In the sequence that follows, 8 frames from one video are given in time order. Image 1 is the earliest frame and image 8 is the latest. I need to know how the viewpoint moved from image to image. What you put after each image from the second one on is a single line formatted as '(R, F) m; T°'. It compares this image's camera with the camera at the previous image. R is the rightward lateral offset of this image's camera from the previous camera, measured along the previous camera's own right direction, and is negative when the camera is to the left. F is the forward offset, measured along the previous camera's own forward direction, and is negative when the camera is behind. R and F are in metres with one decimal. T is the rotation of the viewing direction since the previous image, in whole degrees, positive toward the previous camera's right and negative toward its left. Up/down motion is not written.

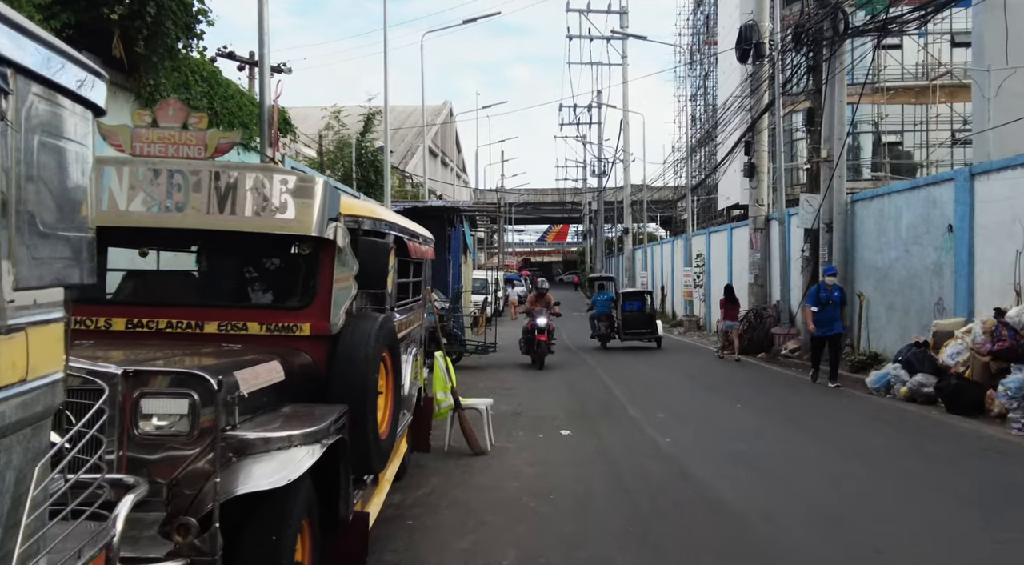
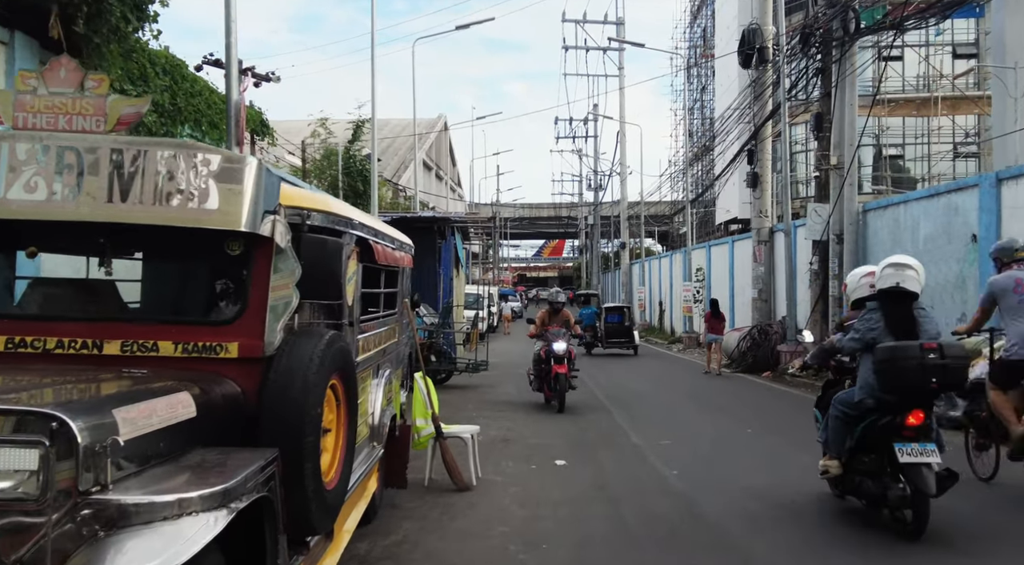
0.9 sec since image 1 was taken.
(+0.1, +0.9) m; 0°
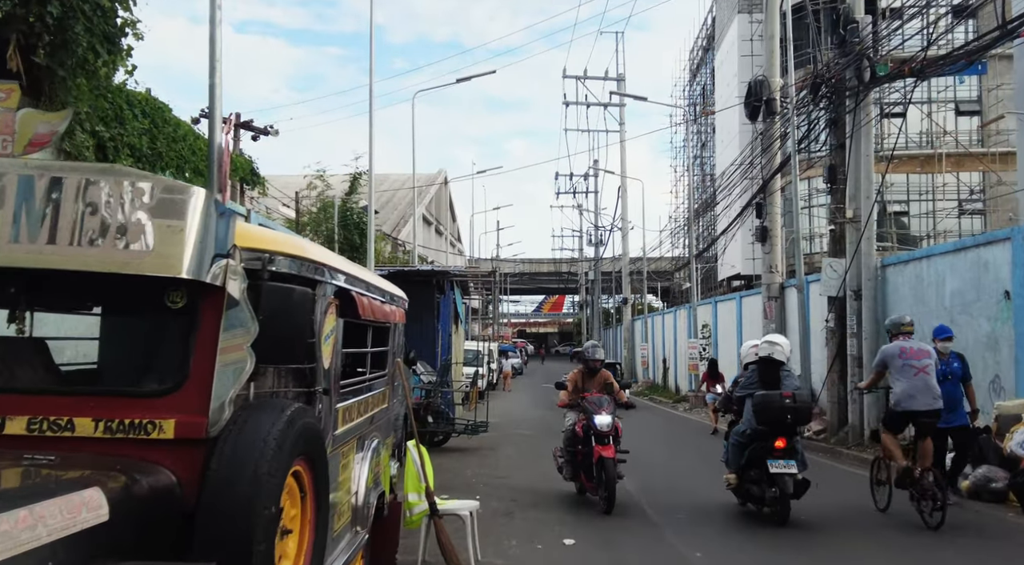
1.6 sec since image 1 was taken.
(0.0, +0.7) m; 0°
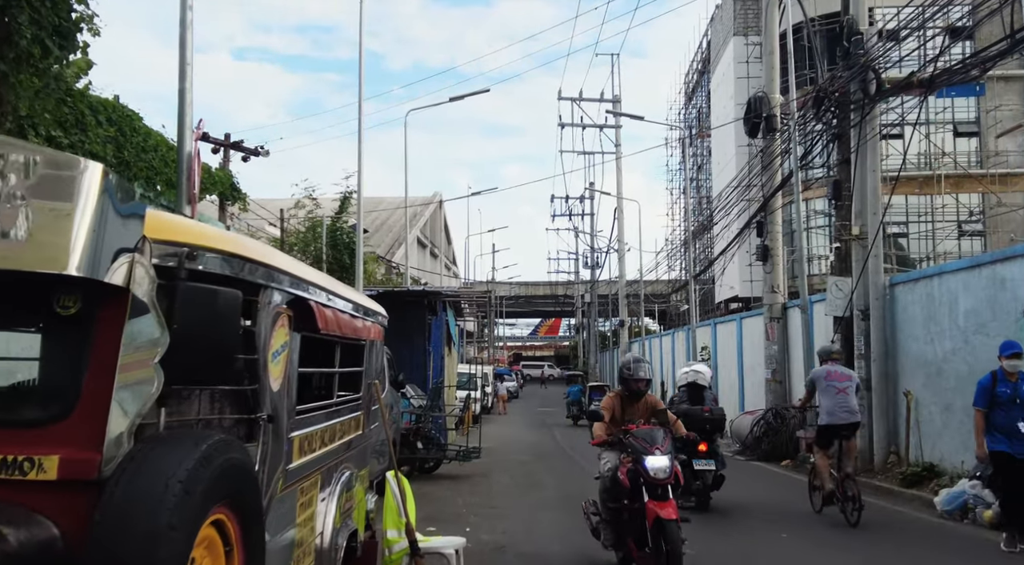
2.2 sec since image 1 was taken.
(0.0, +0.6) m; 0°
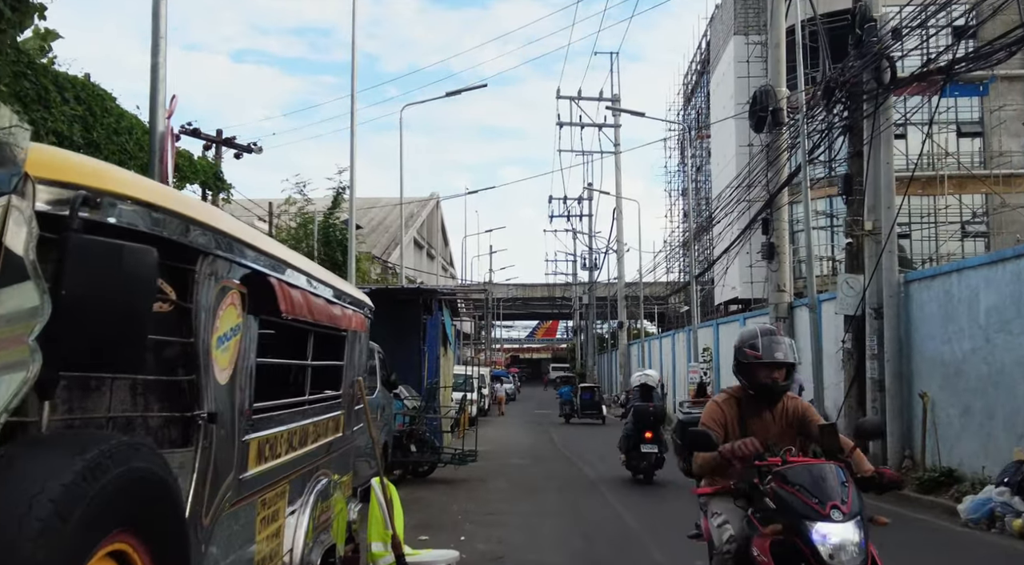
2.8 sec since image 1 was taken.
(0.0, +0.6) m; 0°
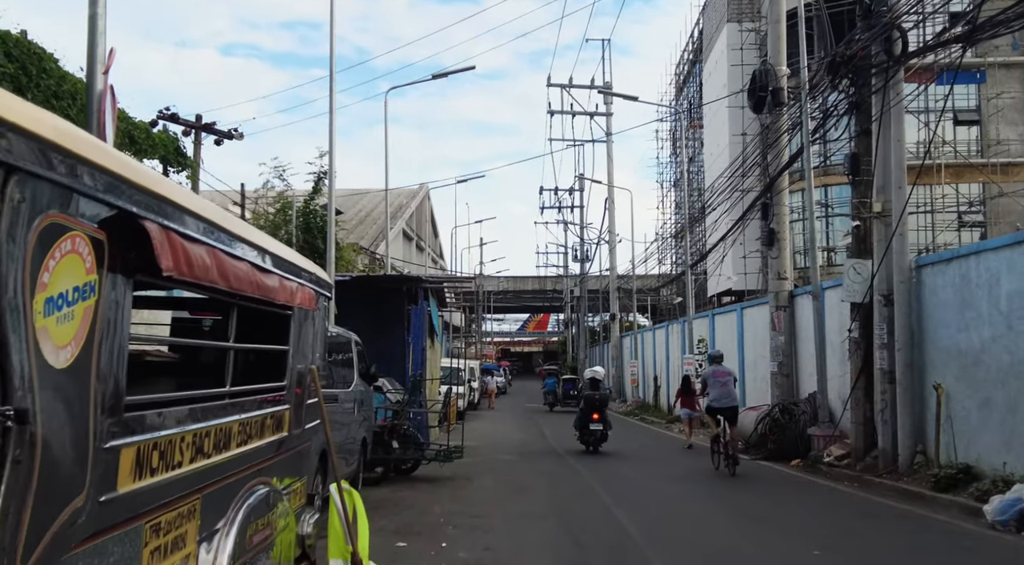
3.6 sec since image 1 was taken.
(0.0, +0.8) m; +1°
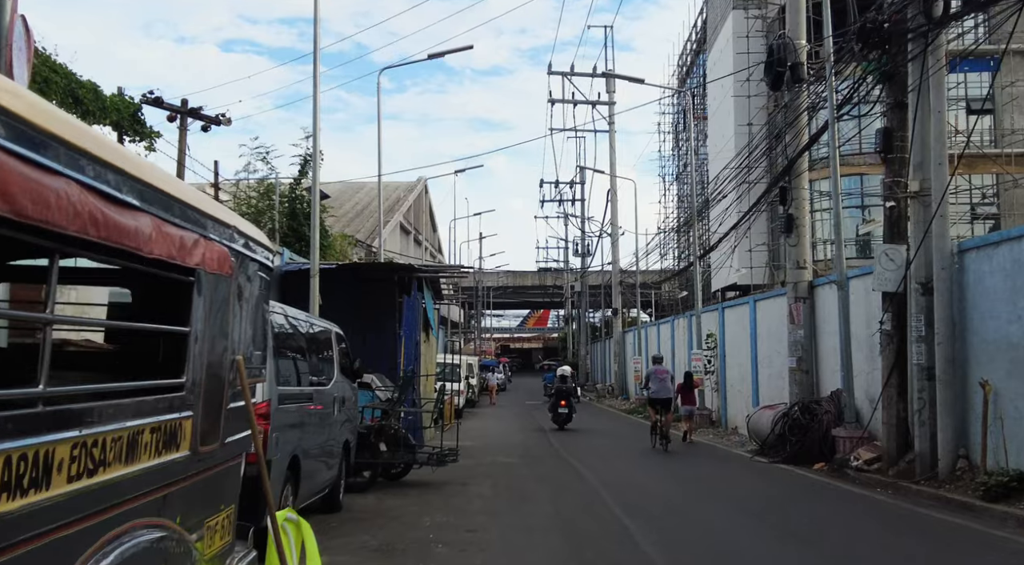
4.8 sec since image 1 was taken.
(0.0, +1.1) m; 0°
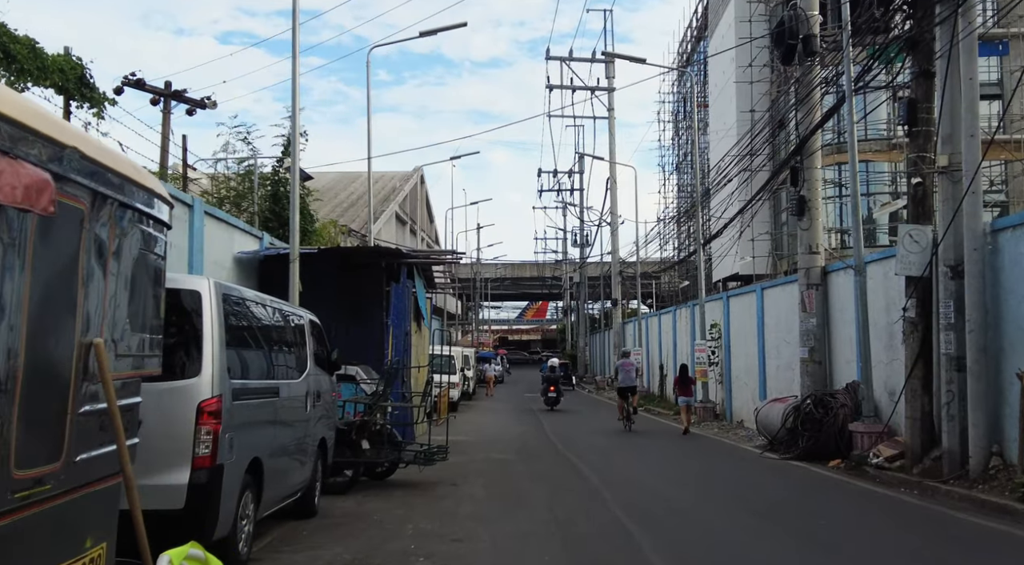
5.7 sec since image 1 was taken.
(+0.1, +0.9) m; 0°
